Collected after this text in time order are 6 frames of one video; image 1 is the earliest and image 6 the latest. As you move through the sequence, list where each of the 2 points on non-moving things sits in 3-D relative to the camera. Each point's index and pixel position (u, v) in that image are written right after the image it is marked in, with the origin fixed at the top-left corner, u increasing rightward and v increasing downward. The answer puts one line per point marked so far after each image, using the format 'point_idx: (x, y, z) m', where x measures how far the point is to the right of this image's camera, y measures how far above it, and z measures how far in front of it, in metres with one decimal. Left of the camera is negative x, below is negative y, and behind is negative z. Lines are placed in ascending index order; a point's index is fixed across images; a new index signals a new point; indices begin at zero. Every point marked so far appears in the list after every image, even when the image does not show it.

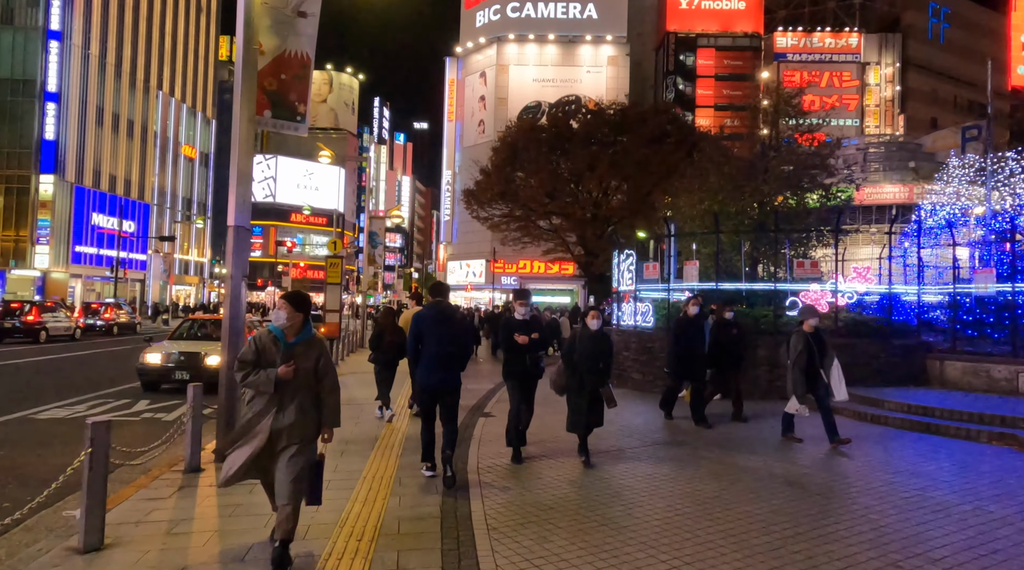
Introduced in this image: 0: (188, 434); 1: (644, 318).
0: (-3.1, -1.4, +7.6) m
1: (+2.5, -0.6, +15.4) m
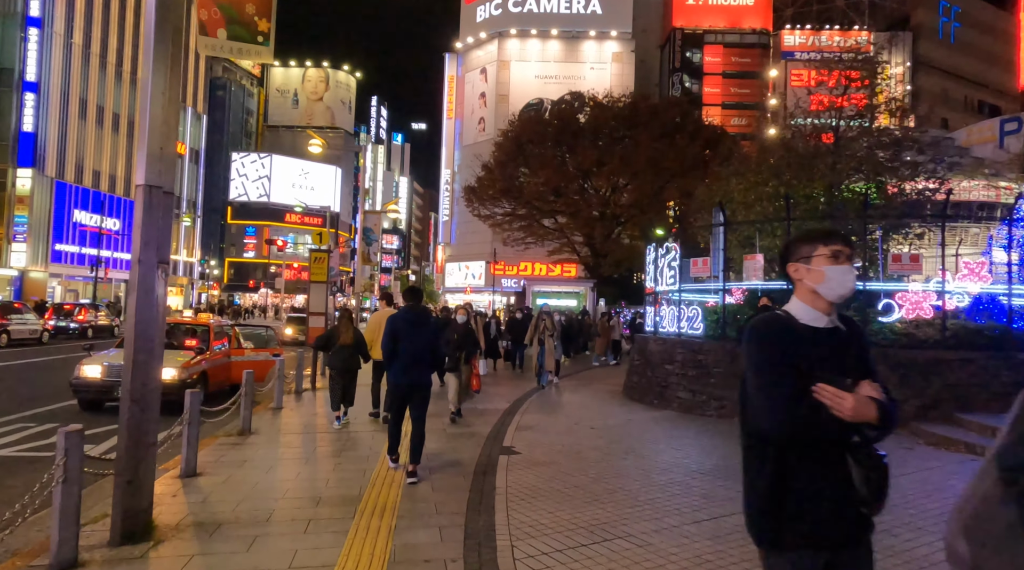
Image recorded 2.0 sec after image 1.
0: (-2.8, -1.3, +4.9) m
1: (+2.9, -0.6, +12.6) m
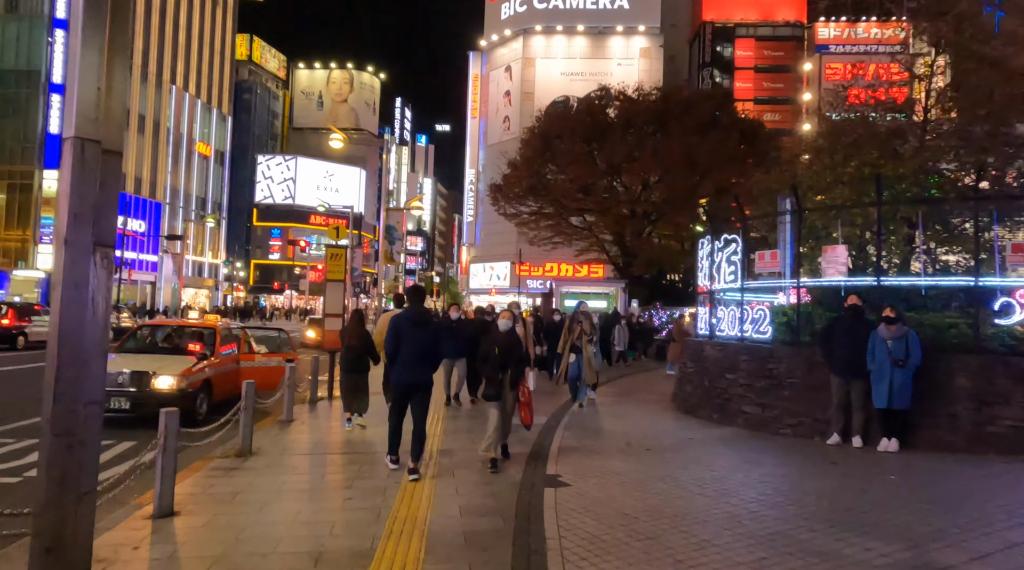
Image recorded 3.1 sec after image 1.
0: (-2.5, -1.3, +3.4) m
1: (+3.4, -0.6, +11.0) m
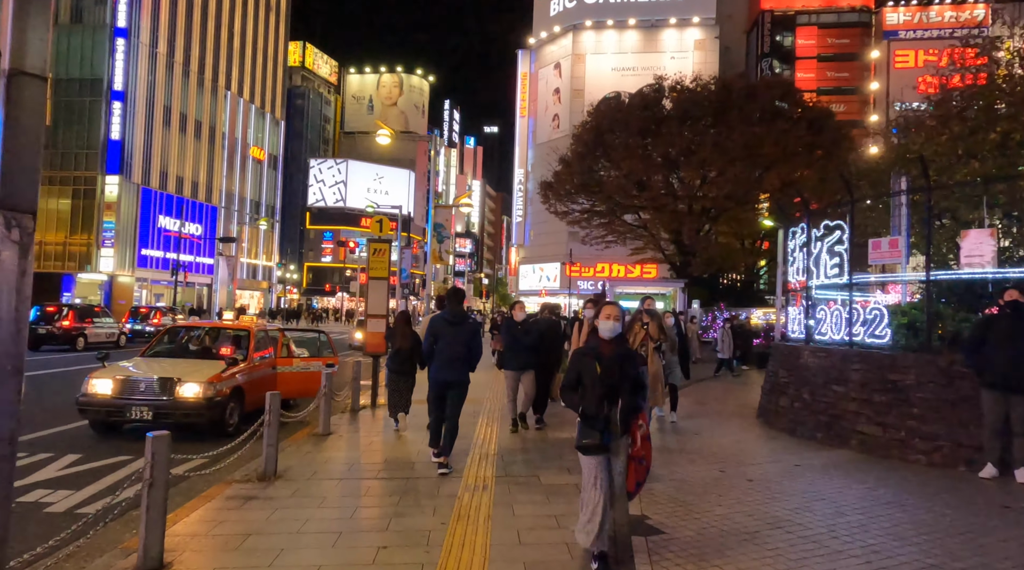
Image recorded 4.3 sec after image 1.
0: (-2.1, -1.2, +2.0) m
1: (+4.2, -0.5, +9.2) m
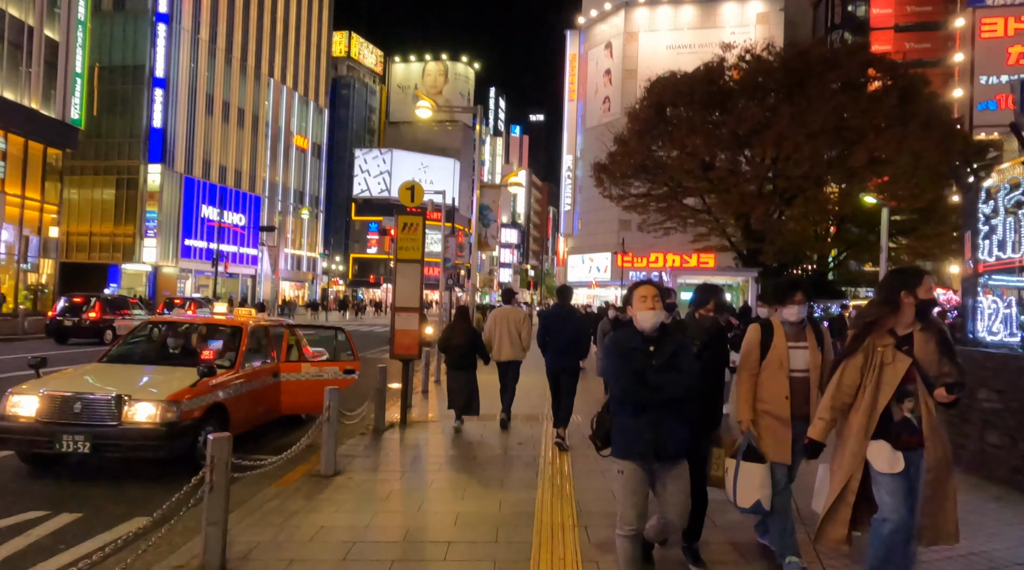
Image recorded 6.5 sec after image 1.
0: (-1.9, -1.1, -1.2) m
1: (+4.8, -0.4, +5.6) m
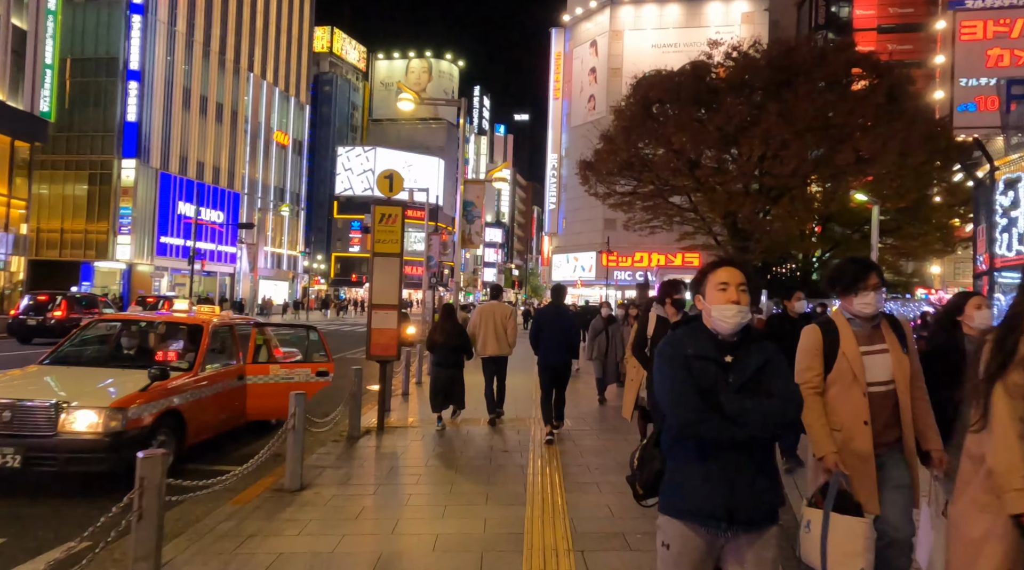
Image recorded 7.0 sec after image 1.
0: (-1.8, -1.1, -2.0) m
1: (+4.7, -0.3, +4.9) m
